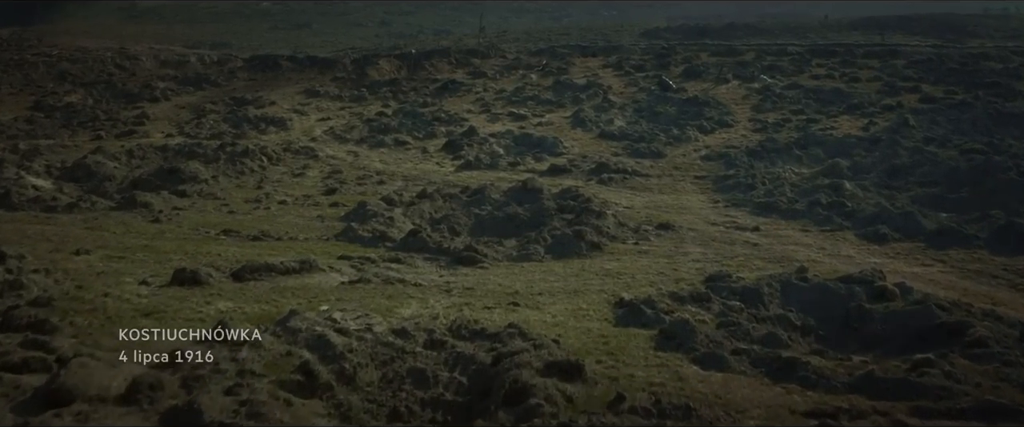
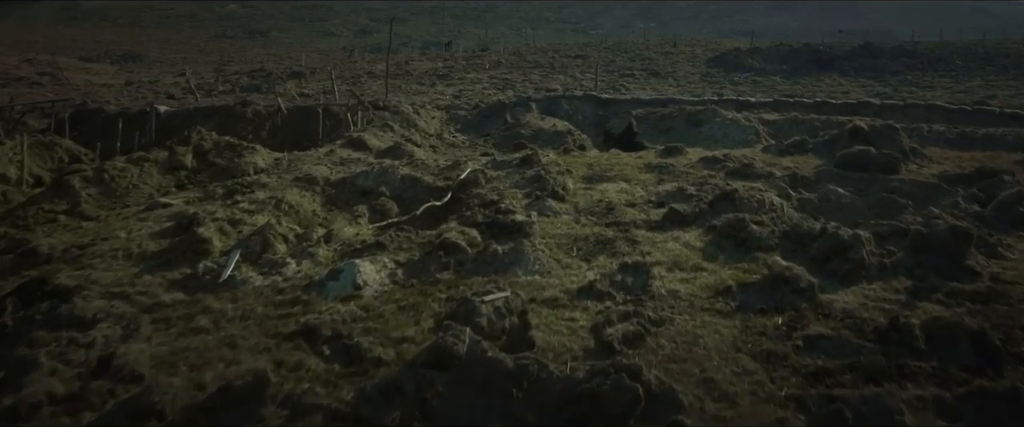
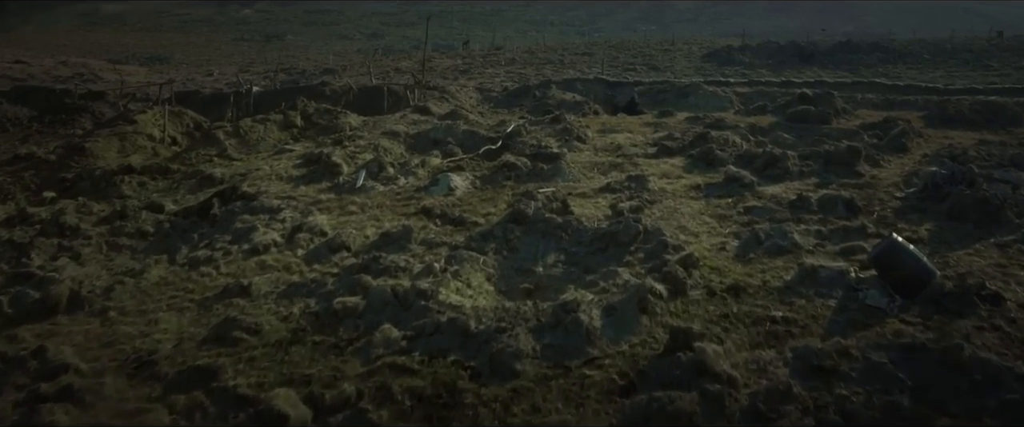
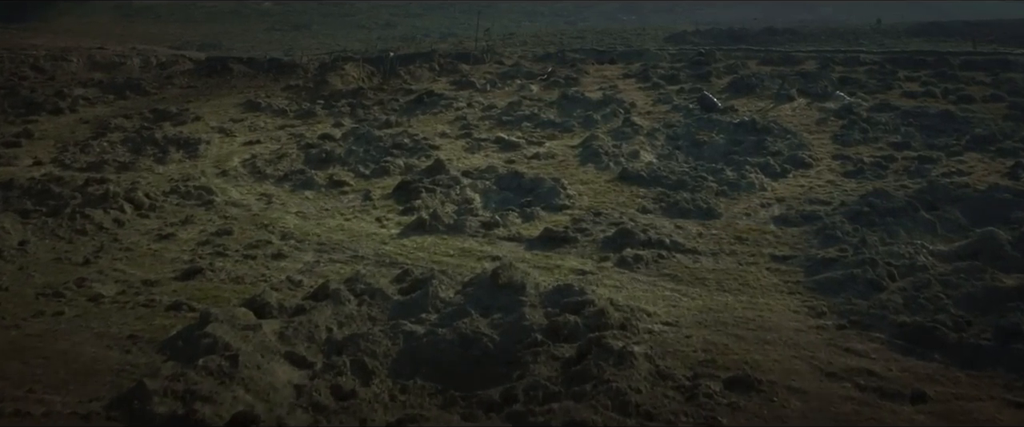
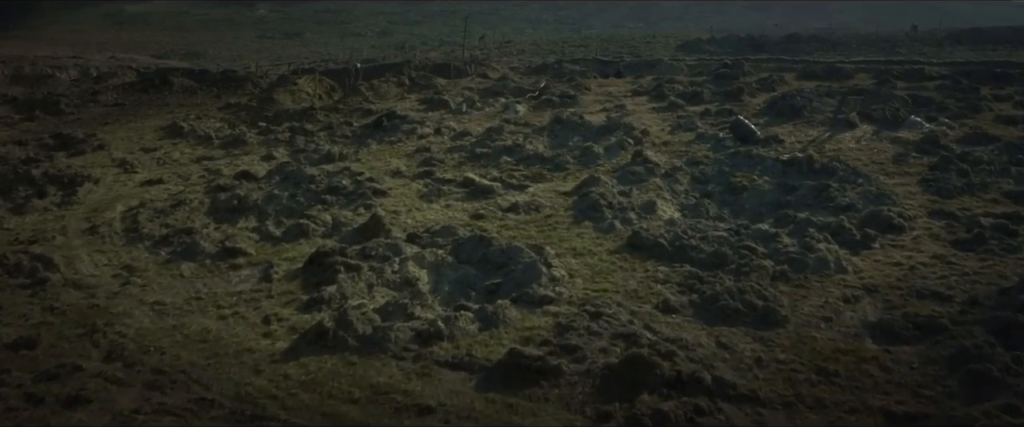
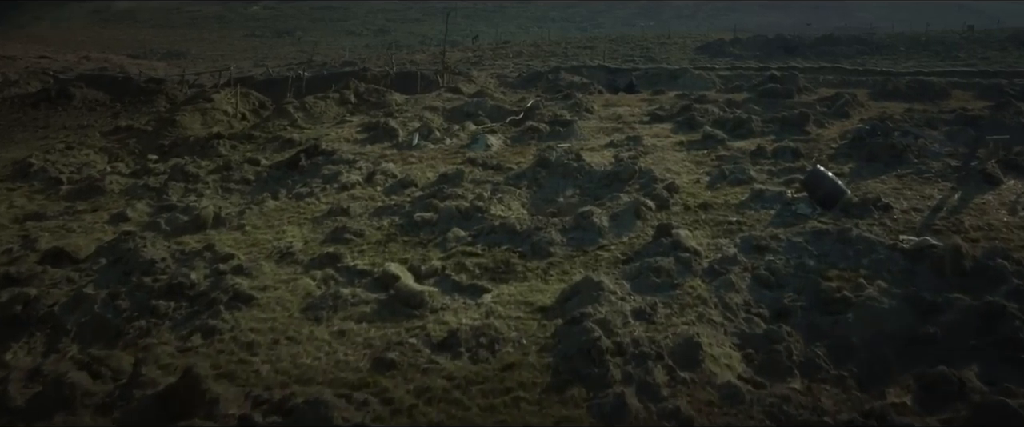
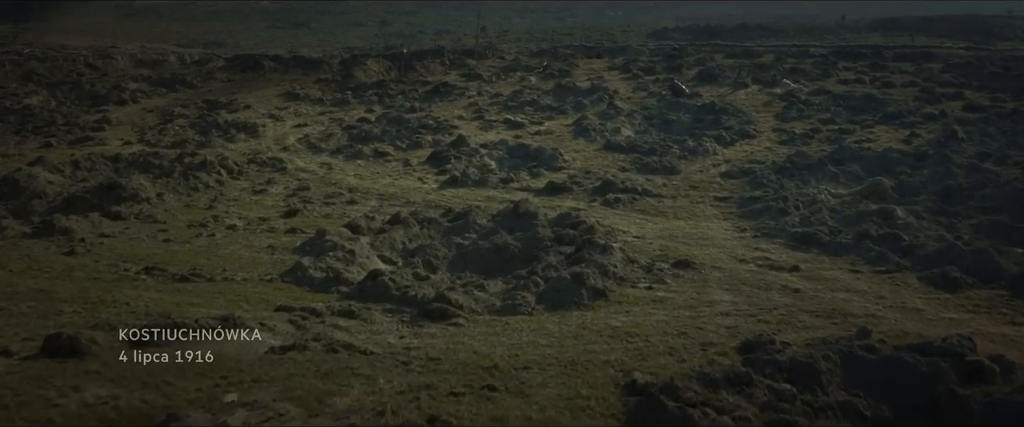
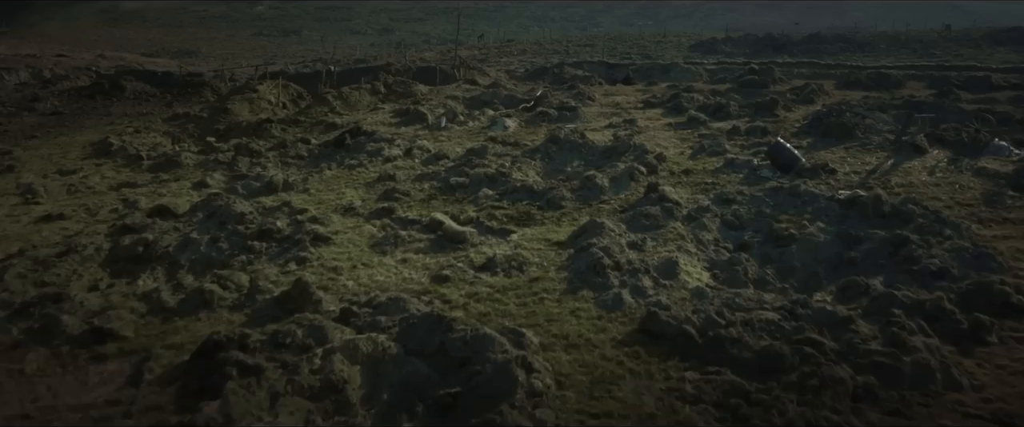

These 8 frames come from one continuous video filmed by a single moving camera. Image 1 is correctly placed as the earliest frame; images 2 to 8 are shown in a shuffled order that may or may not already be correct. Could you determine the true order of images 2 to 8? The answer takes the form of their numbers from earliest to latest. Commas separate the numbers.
7, 4, 5, 8, 6, 3, 2
